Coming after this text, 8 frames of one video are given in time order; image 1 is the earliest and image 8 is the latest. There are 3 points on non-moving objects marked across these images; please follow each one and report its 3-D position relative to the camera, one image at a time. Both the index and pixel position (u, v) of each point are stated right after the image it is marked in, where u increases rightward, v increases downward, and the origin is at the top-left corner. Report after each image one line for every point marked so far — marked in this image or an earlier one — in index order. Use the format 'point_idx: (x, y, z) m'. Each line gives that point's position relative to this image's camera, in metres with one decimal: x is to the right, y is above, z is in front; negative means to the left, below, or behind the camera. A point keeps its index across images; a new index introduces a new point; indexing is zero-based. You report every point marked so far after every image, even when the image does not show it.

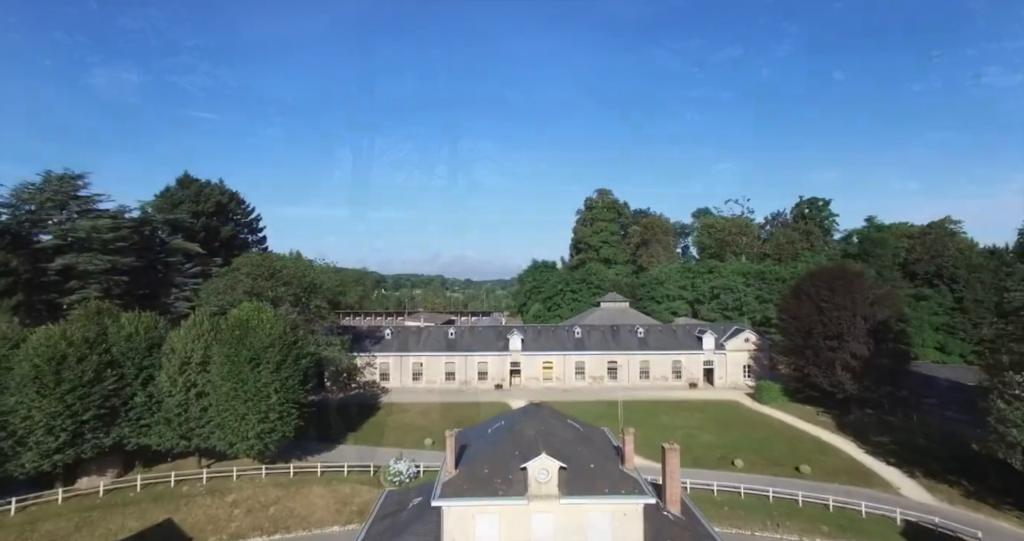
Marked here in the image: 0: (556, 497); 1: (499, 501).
0: (+1.4, -7.1, +19.0) m
1: (-0.4, -7.2, +19.0) m
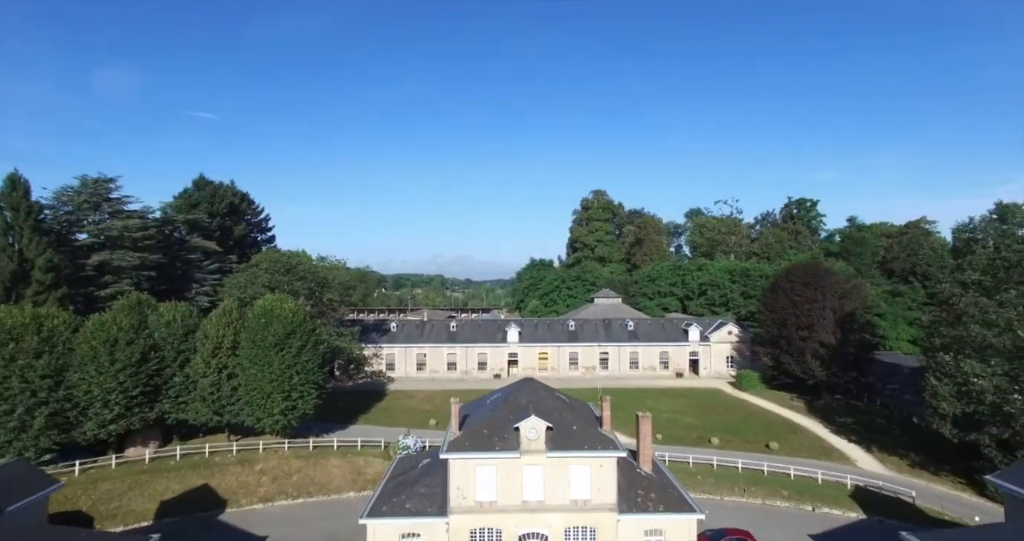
0: (+1.2, -6.8, +22.9) m
1: (-0.6, -6.9, +22.9) m
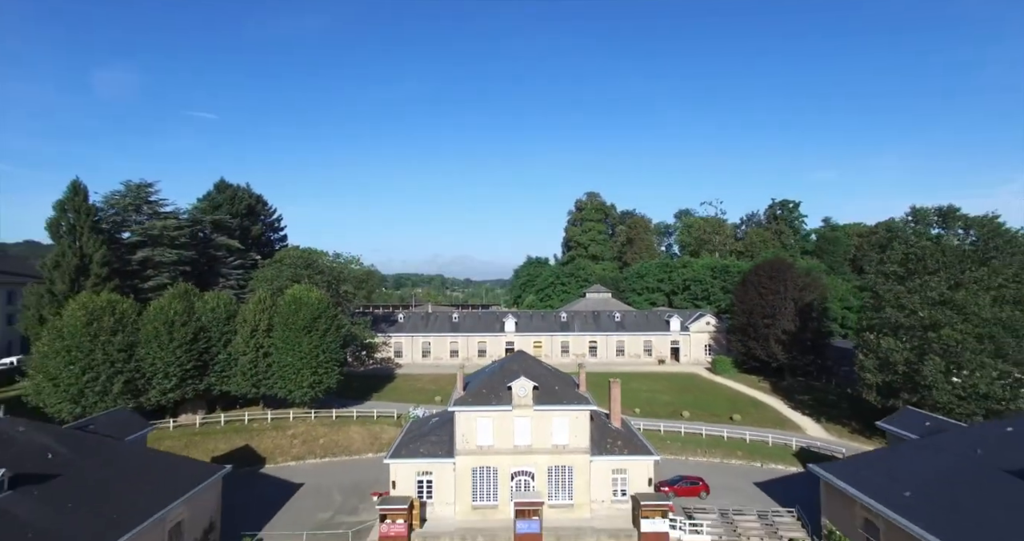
0: (+0.9, -6.3, +28.8) m
1: (-0.9, -6.5, +28.7) m
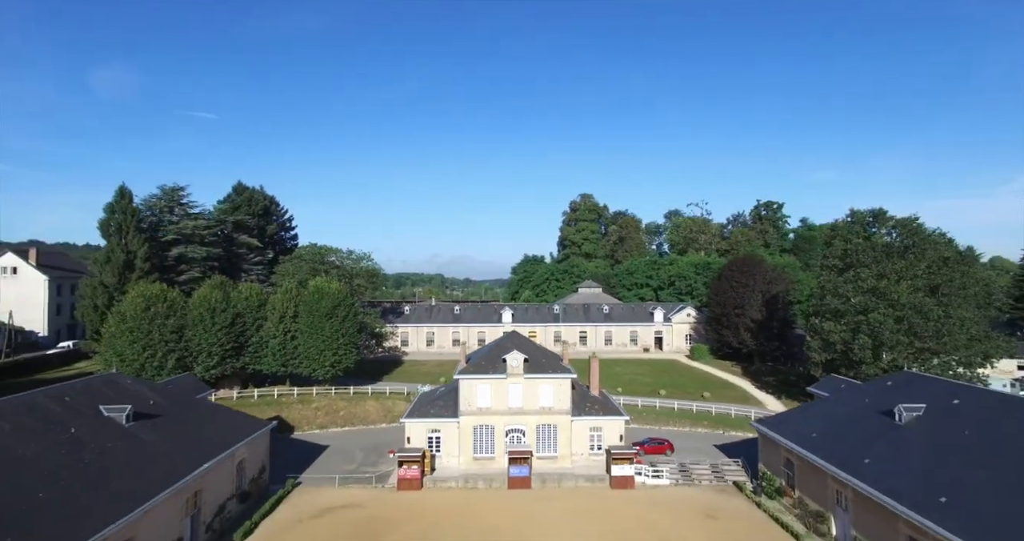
0: (+0.6, -5.9, +34.7) m
1: (-1.2, -6.0, +34.7) m
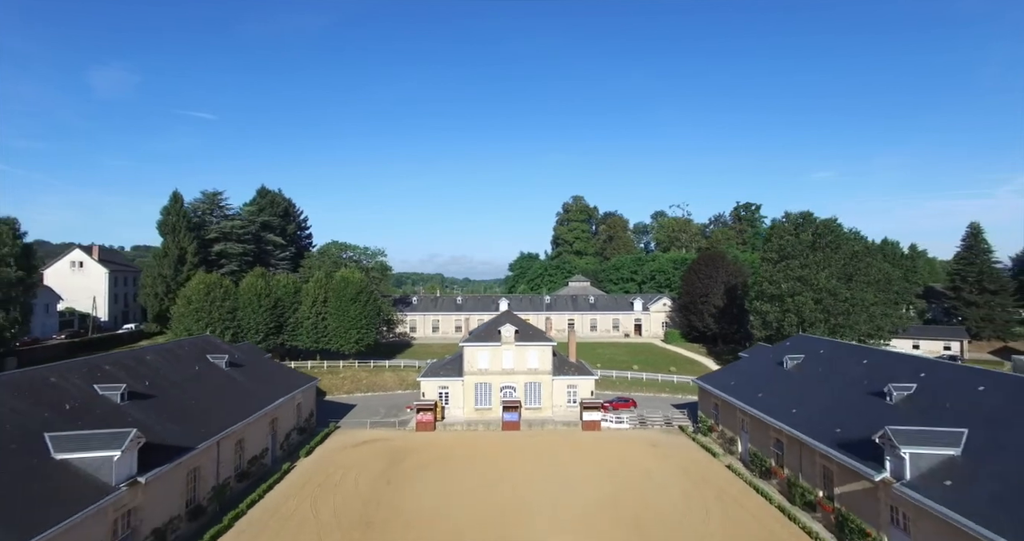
0: (+0.1, -5.2, +43.8) m
1: (-1.7, -5.3, +43.8) m
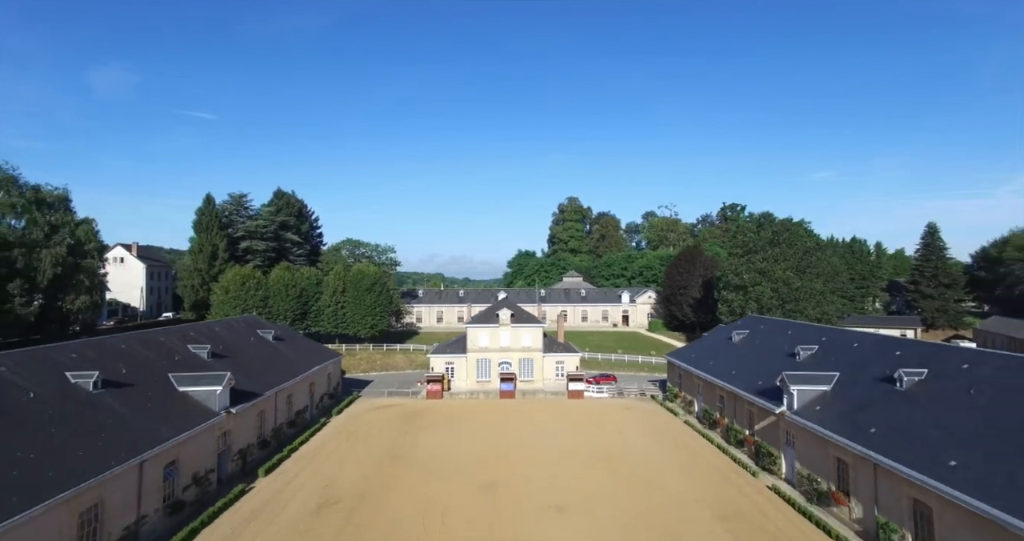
0: (-0.2, -4.5, +51.0) m
1: (-2.0, -4.7, +51.0) m
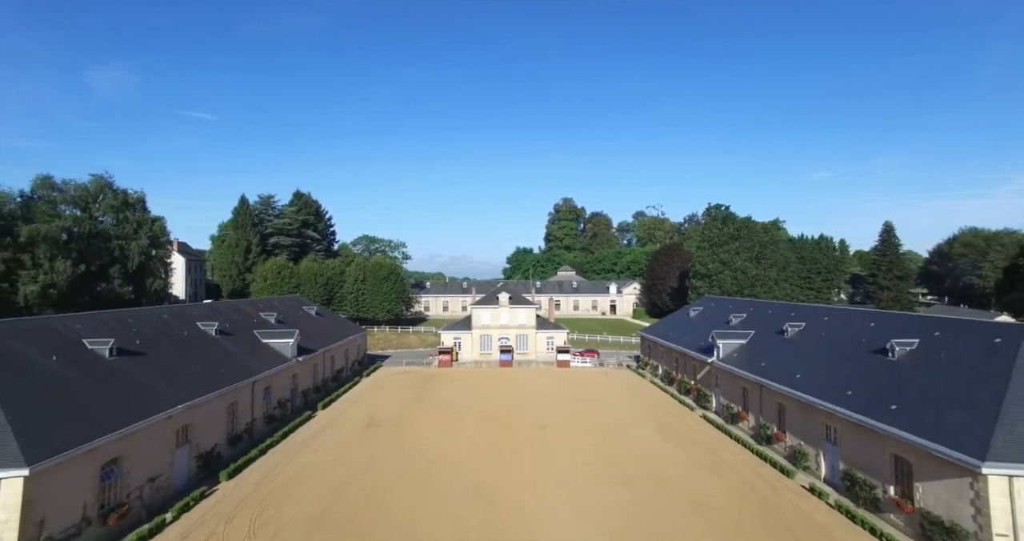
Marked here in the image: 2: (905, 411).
0: (-0.4, -3.6, +60.2) m
1: (-2.2, -3.7, +60.1) m
2: (+12.7, -4.5, +19.5) m
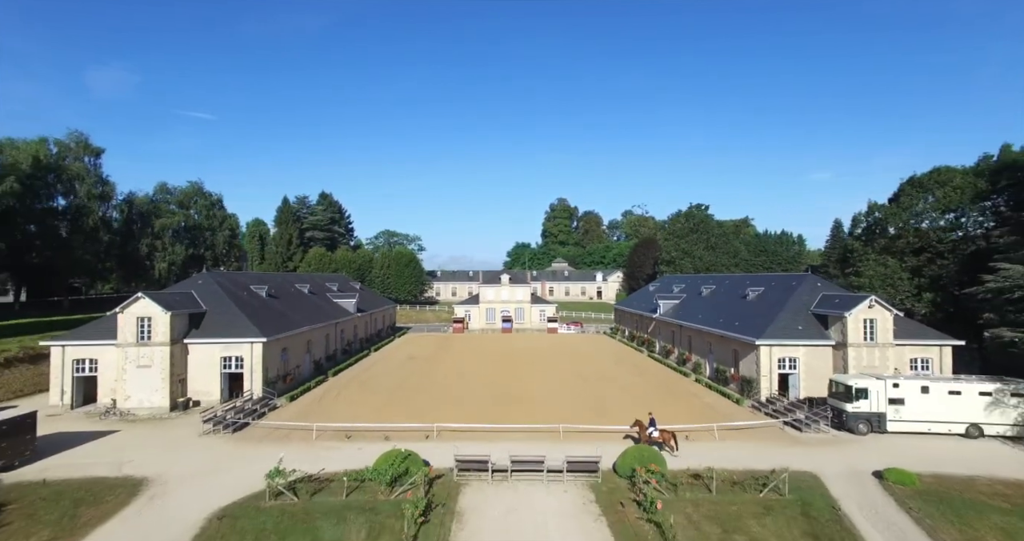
0: (-0.4, -2.0, +74.1) m
1: (-2.2, -2.1, +74.1) m
2: (+12.6, -3.0, +33.5) m
